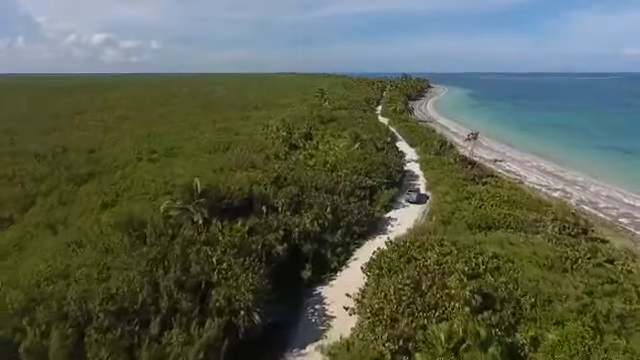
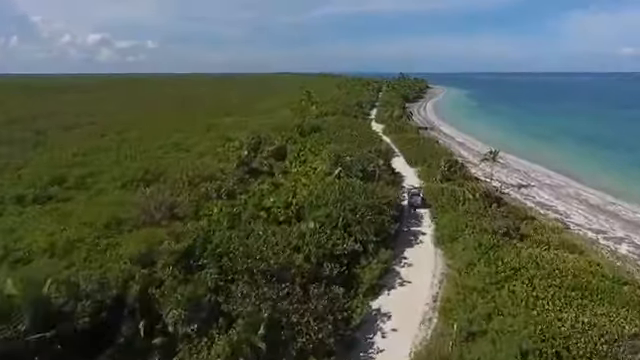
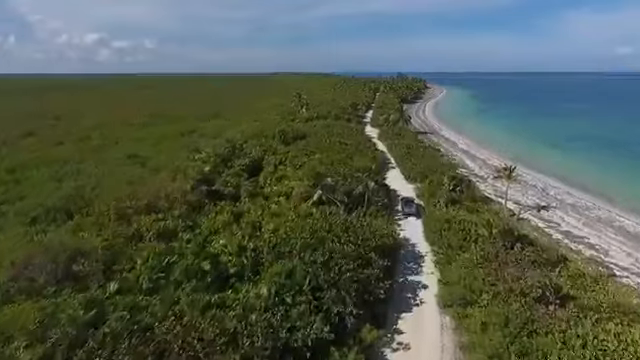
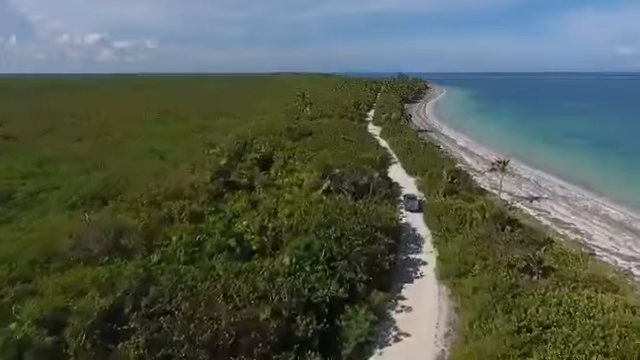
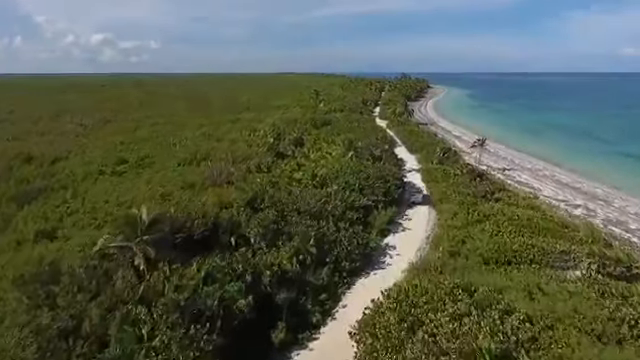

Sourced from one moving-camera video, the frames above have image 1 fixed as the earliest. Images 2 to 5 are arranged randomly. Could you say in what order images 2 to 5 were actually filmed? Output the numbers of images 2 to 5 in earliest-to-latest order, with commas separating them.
5, 2, 4, 3
